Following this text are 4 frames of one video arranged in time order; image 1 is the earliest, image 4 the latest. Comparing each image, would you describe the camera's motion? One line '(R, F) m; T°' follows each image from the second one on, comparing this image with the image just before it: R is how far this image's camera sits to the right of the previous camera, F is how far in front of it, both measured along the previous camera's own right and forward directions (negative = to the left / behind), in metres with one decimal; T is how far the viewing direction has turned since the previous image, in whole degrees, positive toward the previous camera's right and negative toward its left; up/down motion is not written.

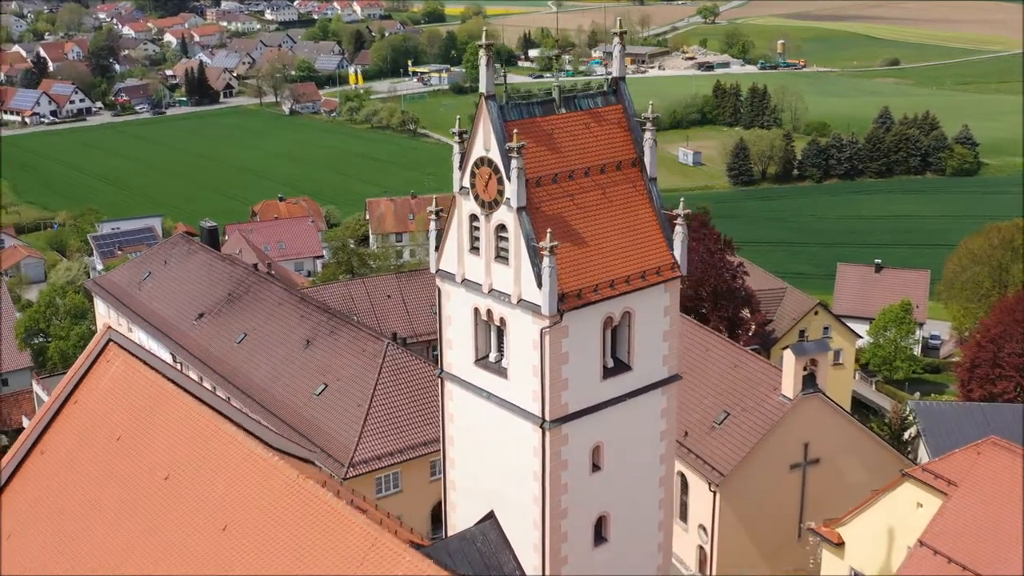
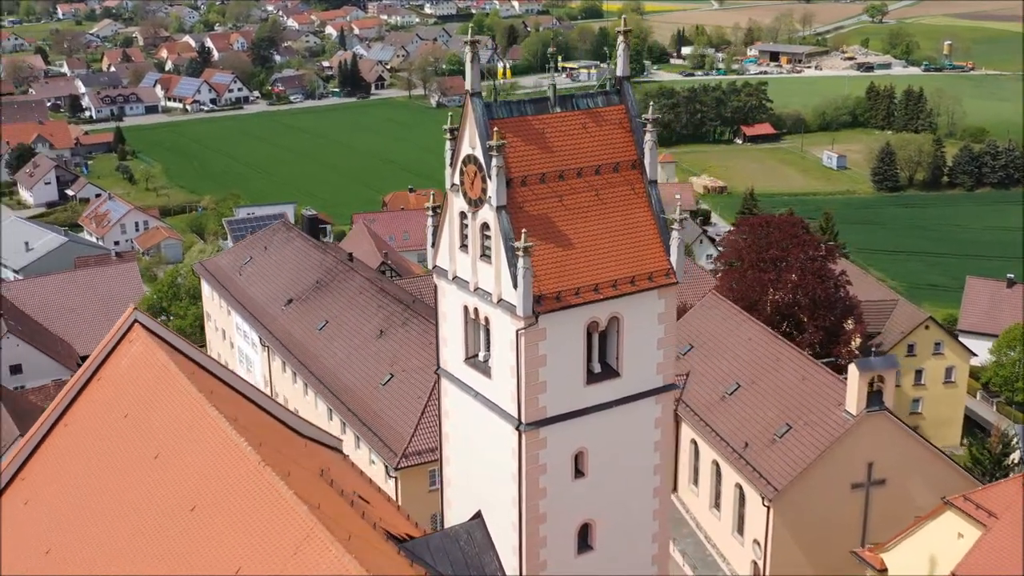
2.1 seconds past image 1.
(+2.2, +0.3) m; -8°
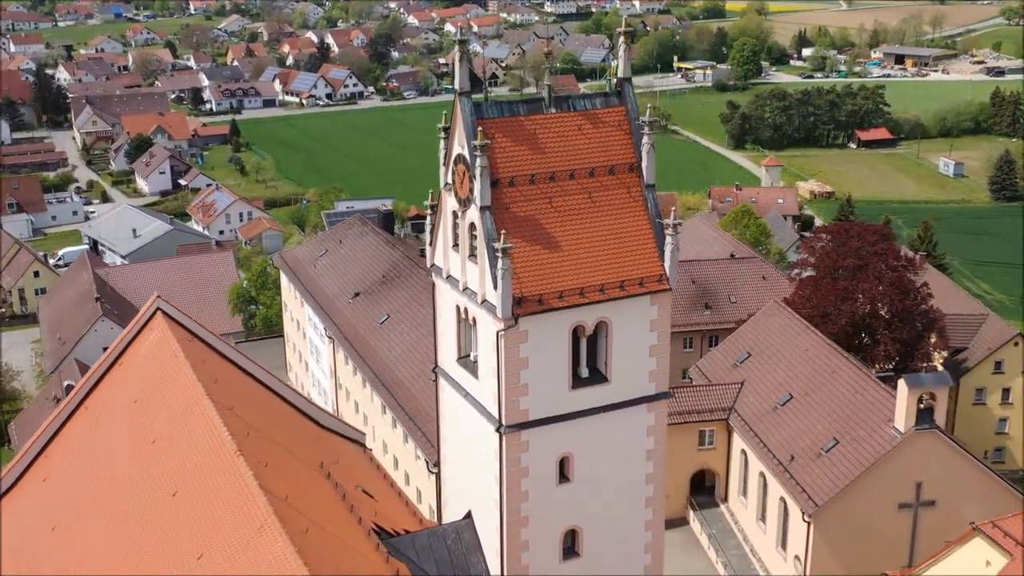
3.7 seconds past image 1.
(+1.7, +0.2) m; -6°
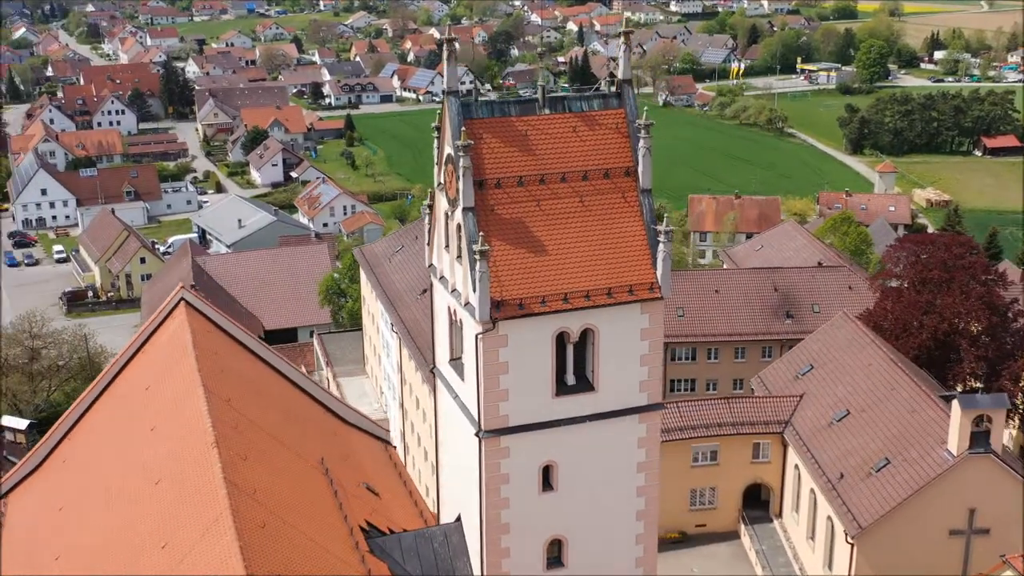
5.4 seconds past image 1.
(+1.7, +0.3) m; -6°
